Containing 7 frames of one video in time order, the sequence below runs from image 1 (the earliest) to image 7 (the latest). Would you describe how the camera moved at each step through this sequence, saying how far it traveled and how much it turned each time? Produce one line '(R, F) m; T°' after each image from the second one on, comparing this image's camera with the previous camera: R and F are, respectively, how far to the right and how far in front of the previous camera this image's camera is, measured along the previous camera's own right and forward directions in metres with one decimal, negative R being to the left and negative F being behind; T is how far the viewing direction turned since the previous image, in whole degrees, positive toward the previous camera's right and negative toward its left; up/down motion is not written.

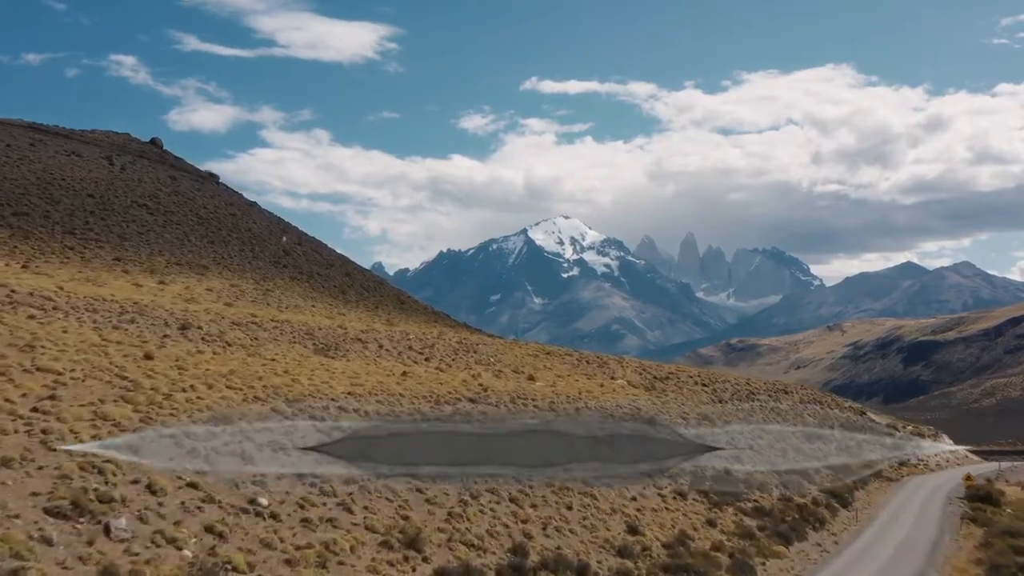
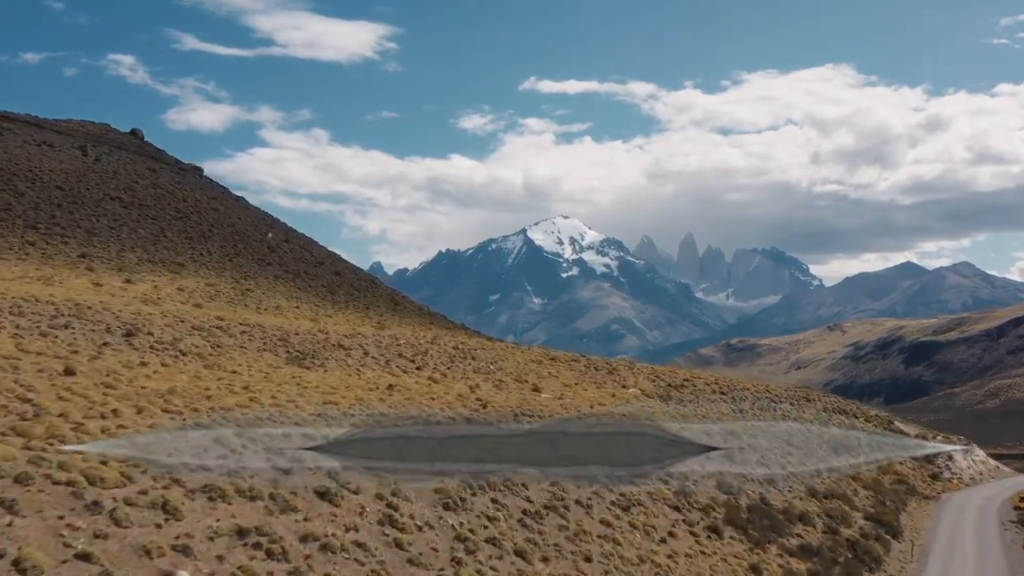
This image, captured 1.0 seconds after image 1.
(-0.2, +5.0) m; 0°
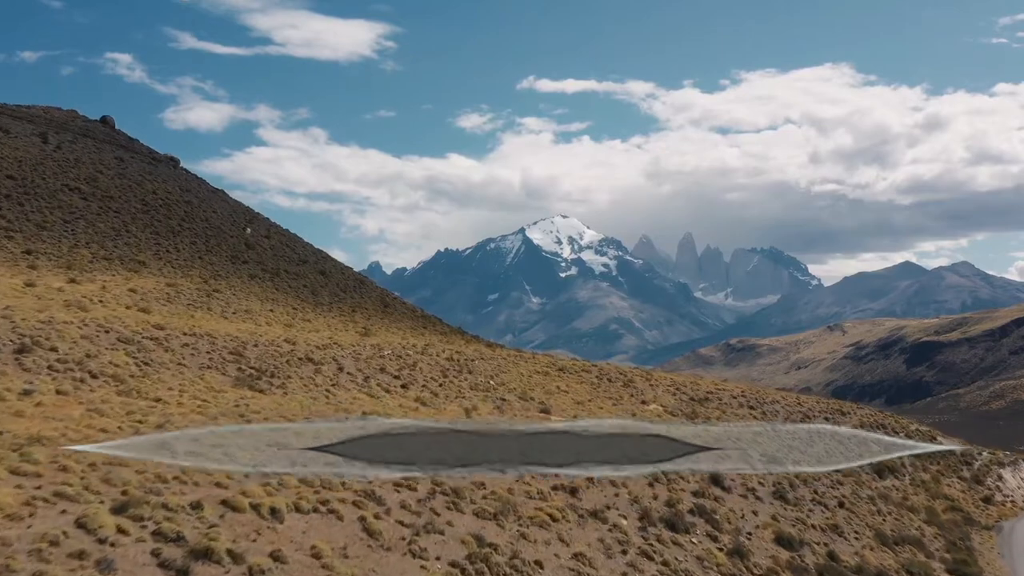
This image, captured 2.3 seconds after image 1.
(-0.3, +6.5) m; 0°
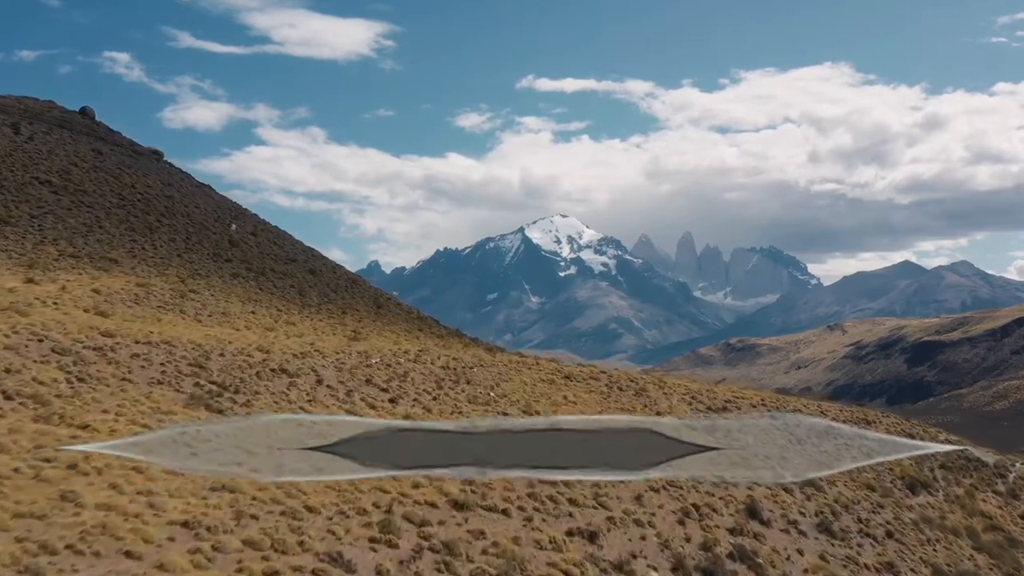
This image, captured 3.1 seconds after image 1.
(-0.2, +3.9) m; 0°
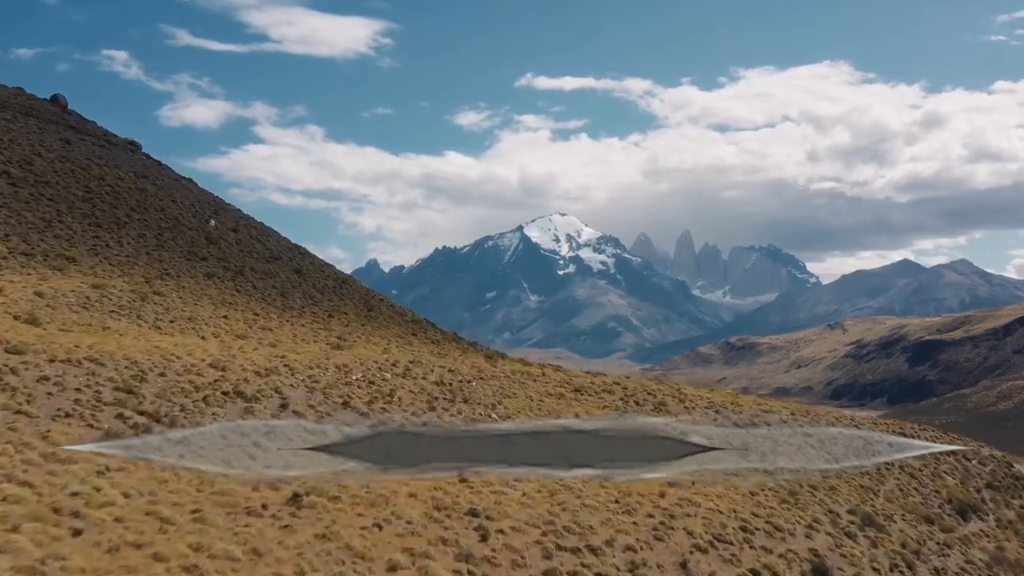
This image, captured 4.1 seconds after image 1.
(-0.2, +4.9) m; 0°
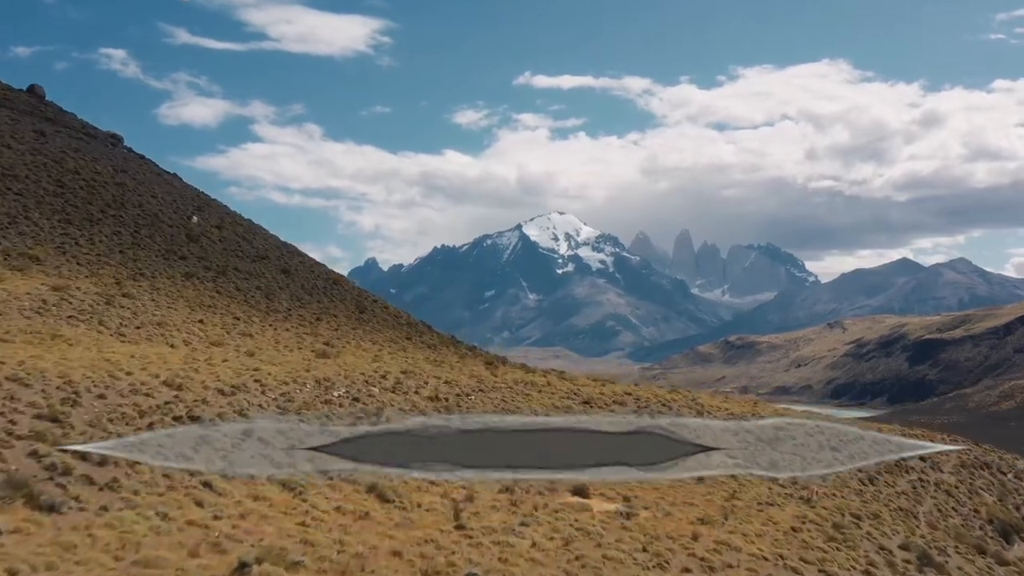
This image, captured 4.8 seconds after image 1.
(-0.2, +3.5) m; 0°
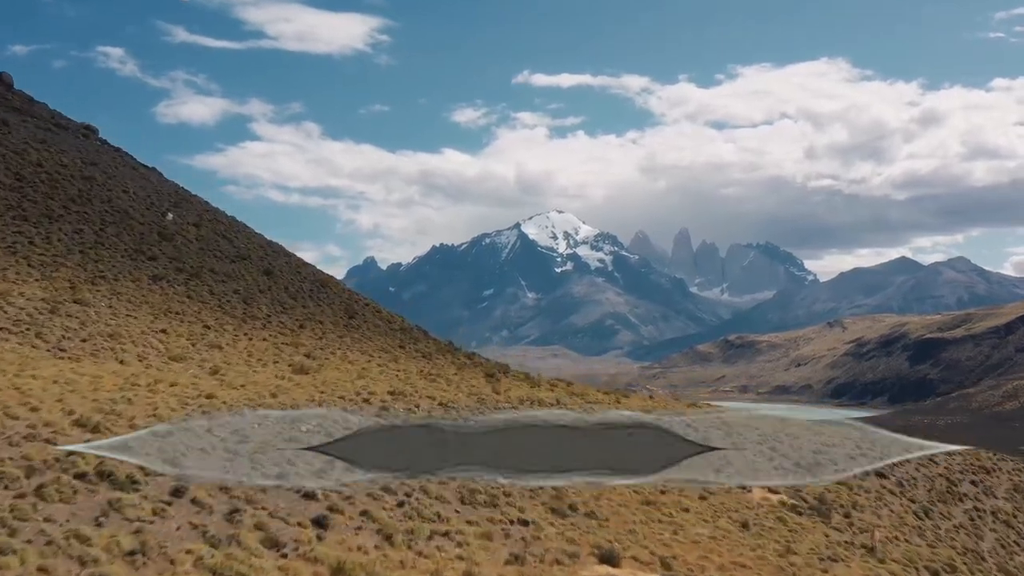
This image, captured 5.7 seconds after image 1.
(-0.3, +4.5) m; 0°
